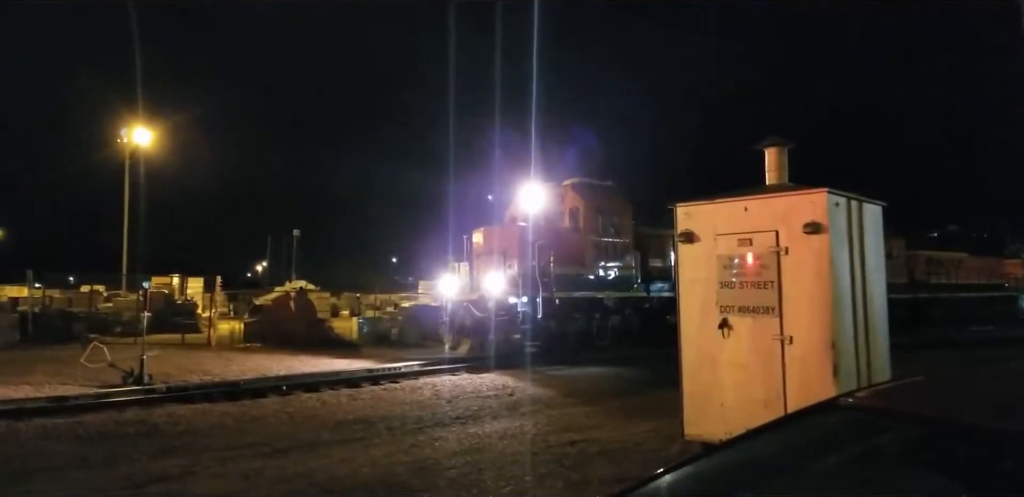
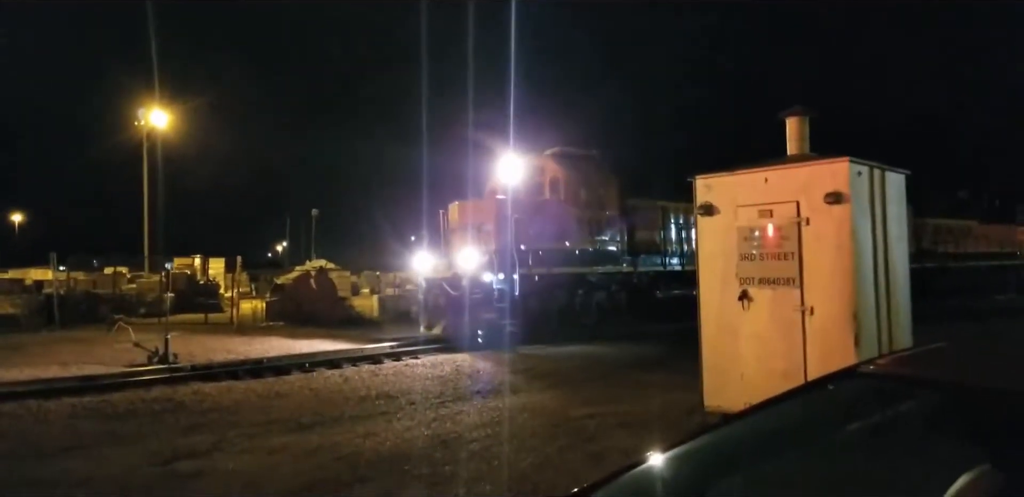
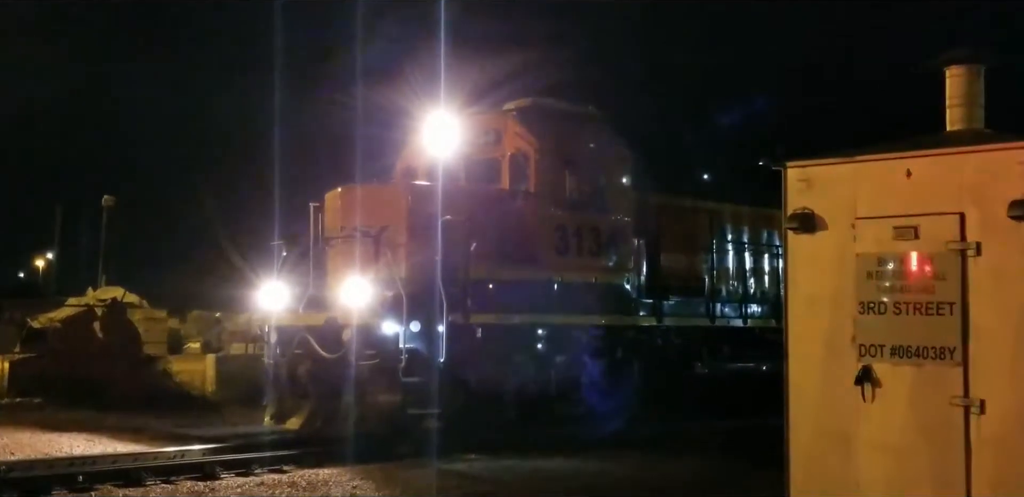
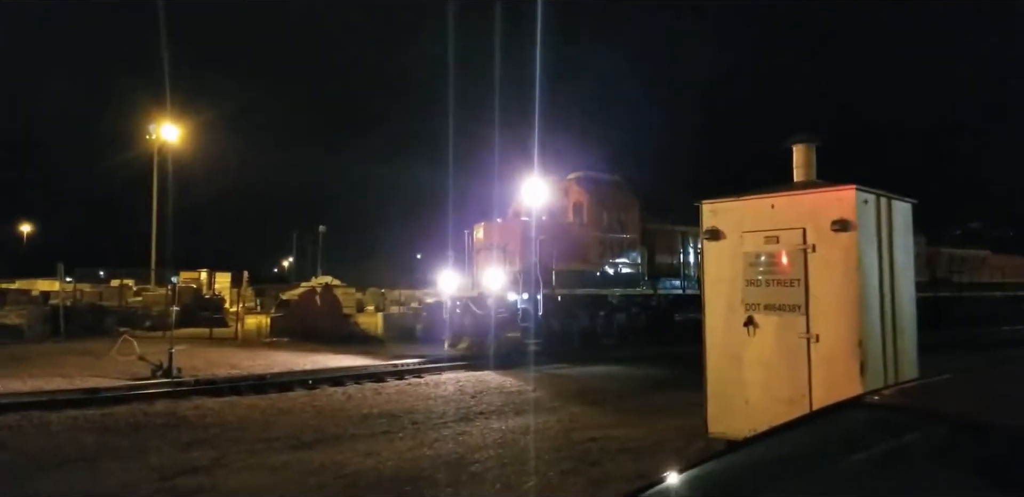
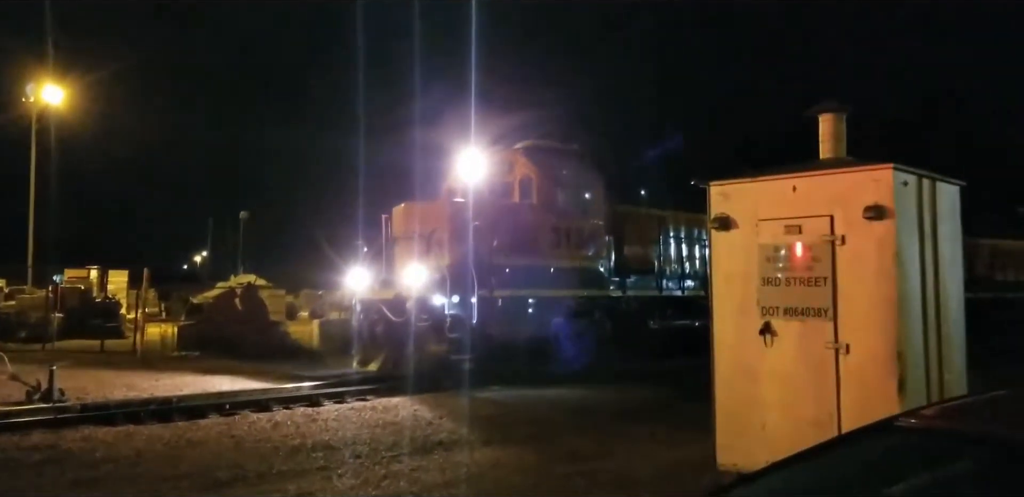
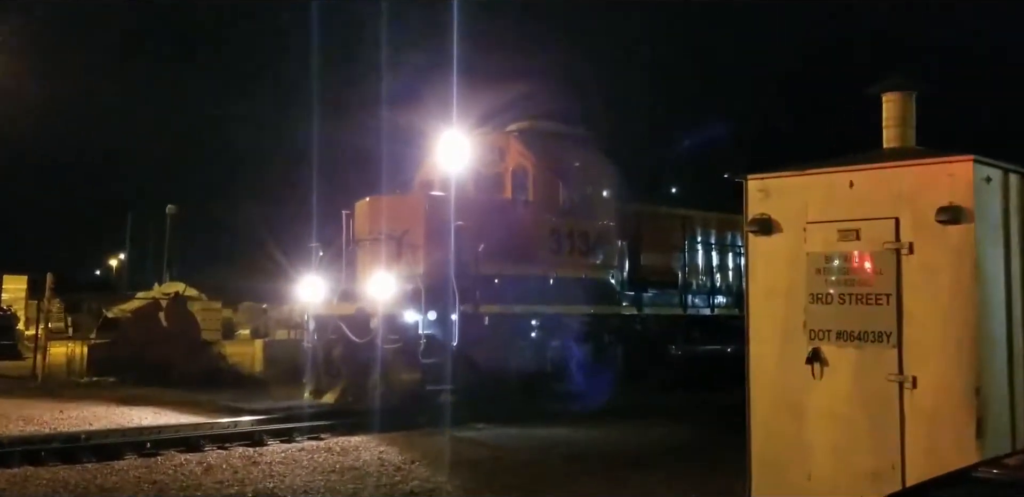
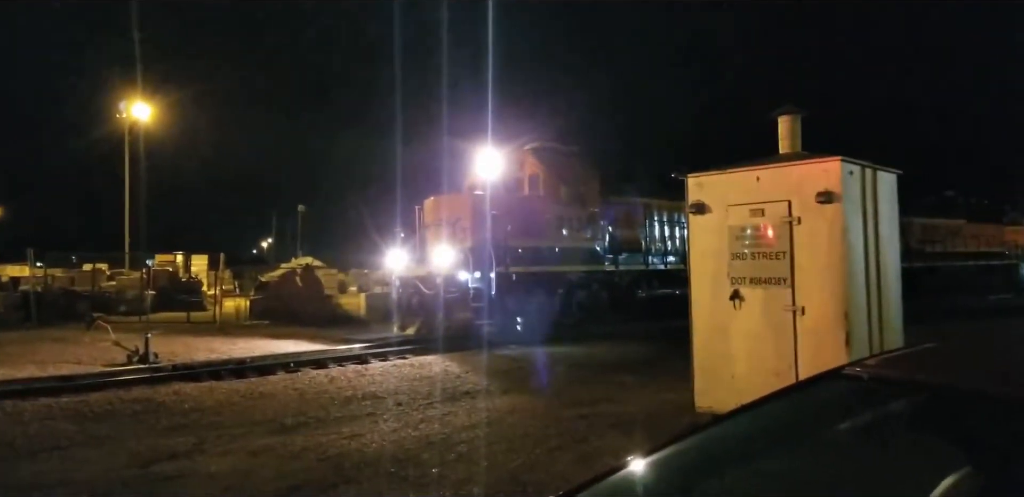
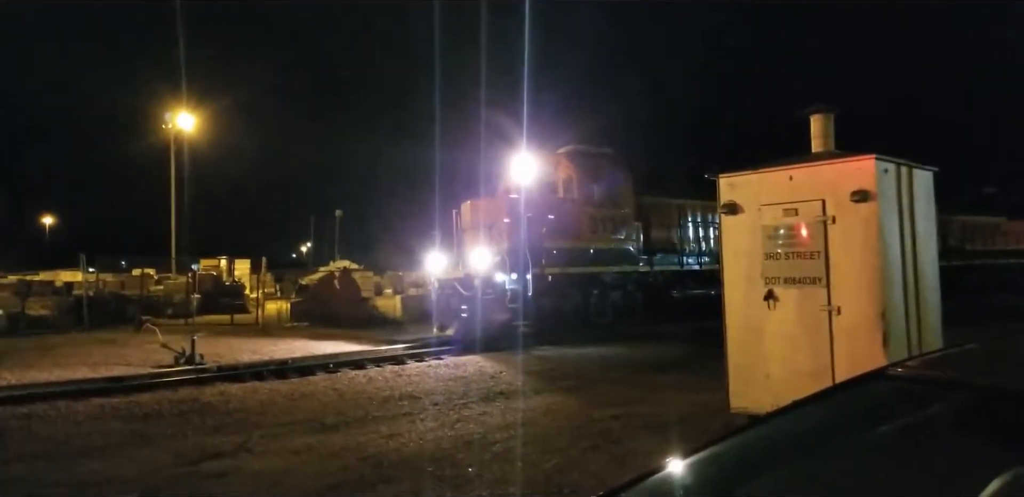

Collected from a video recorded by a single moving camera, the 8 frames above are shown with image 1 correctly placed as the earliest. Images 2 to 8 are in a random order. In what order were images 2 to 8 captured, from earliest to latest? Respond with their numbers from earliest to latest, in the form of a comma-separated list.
4, 2, 8, 7, 5, 6, 3
